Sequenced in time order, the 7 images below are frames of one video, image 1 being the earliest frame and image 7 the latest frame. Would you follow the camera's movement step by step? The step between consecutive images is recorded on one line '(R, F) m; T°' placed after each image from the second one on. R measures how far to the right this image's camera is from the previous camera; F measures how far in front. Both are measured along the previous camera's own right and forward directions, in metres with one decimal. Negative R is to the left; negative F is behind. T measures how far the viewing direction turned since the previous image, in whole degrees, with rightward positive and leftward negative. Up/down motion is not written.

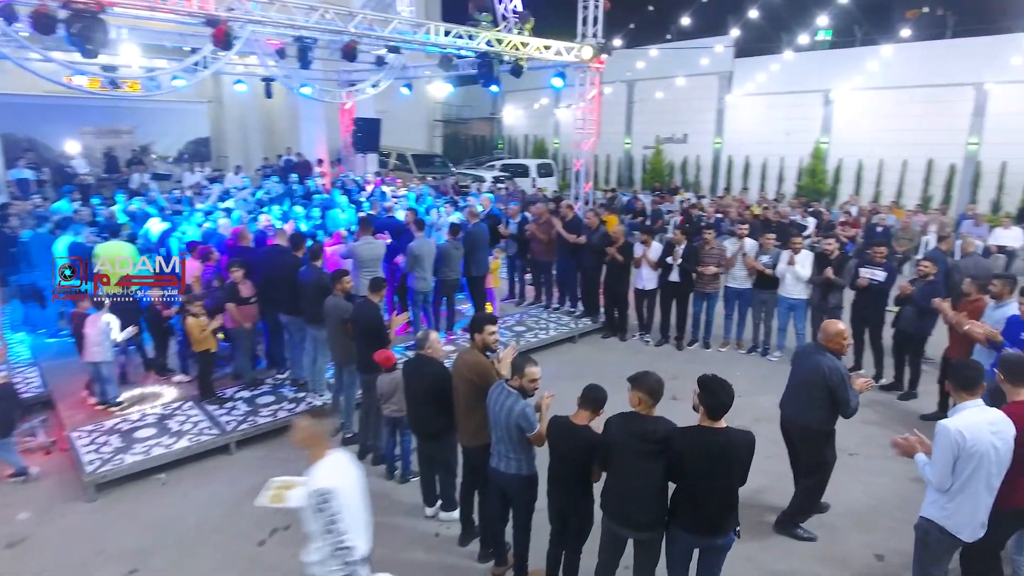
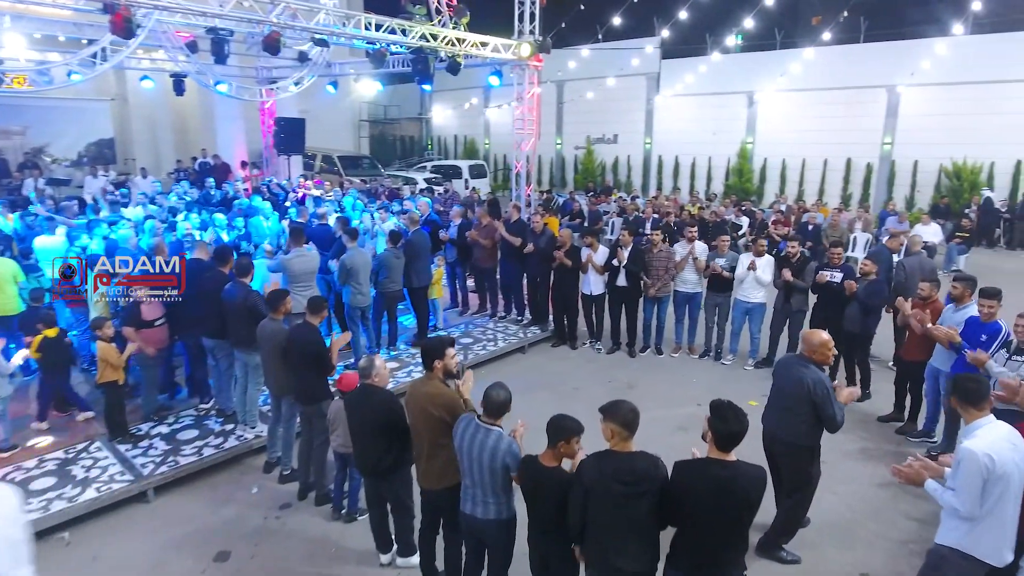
(-0.2, +0.4) m; +6°
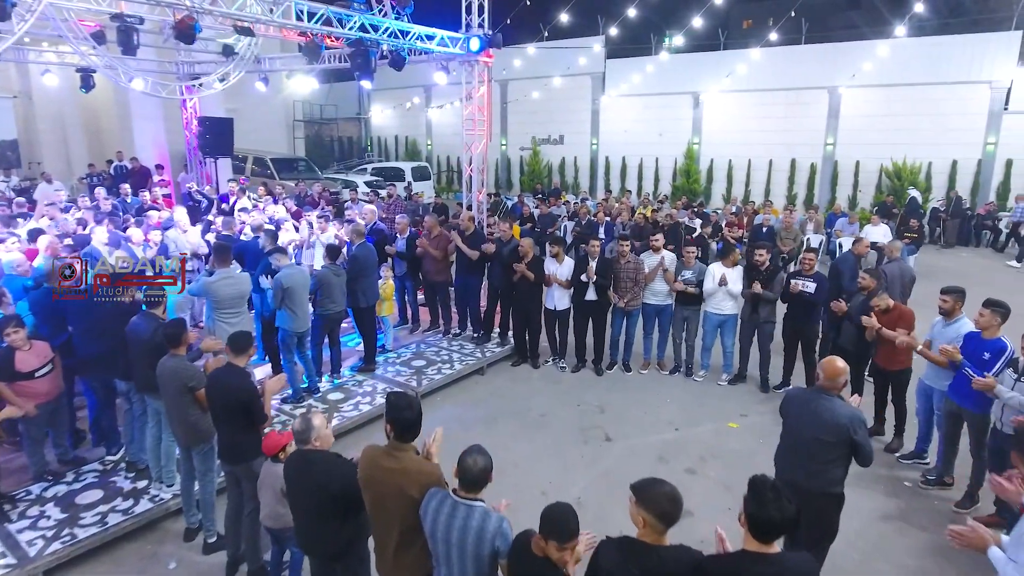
(-0.1, +0.6) m; +5°
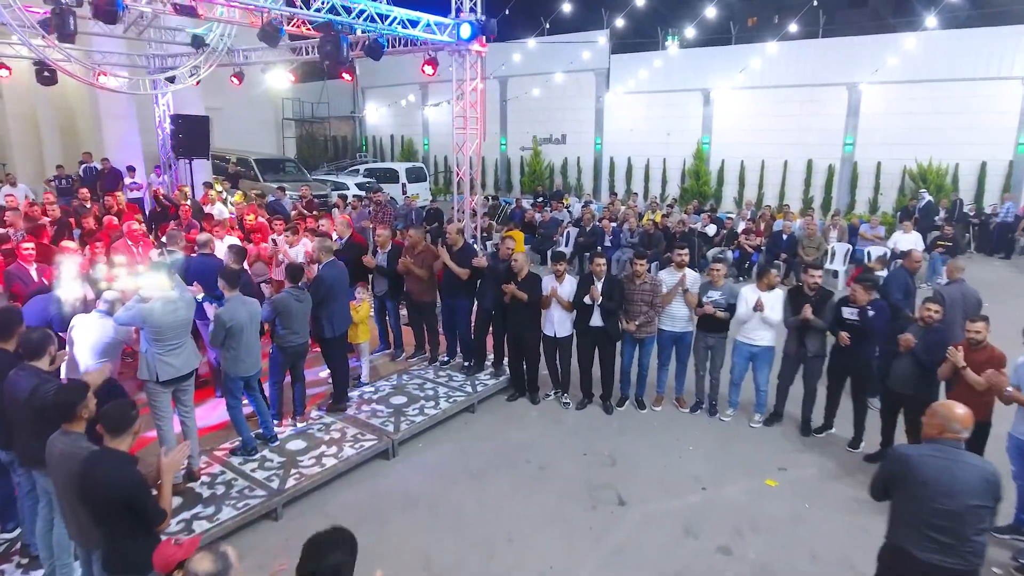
(+0.1, +0.9) m; 0°
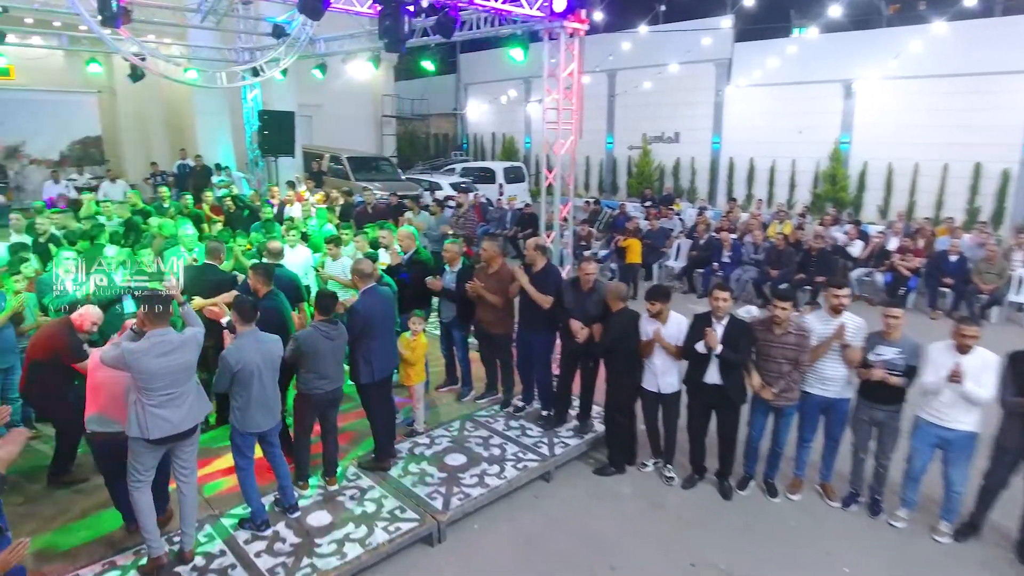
(+0.1, +1.3) m; -9°
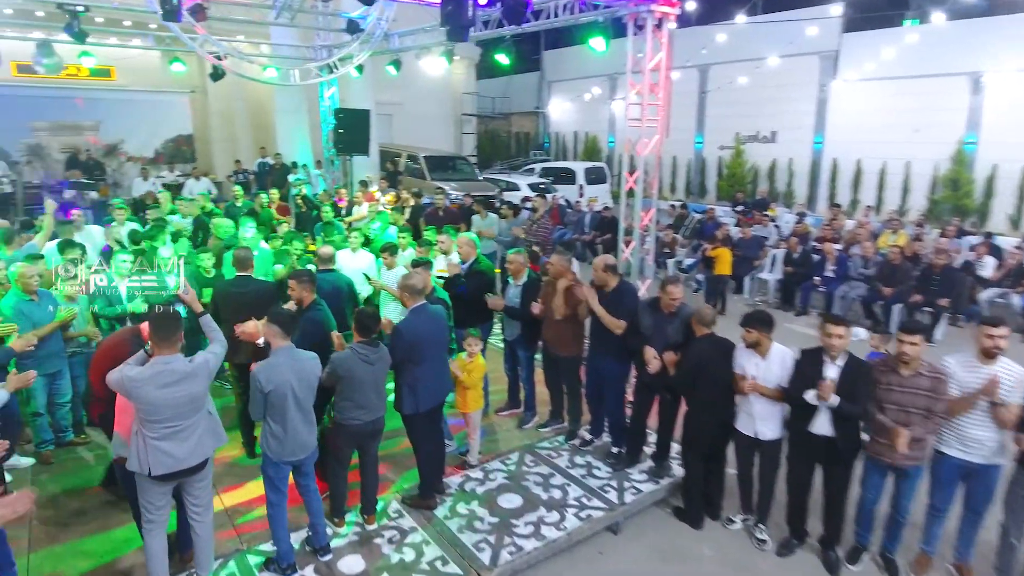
(+0.1, +0.6) m; -7°
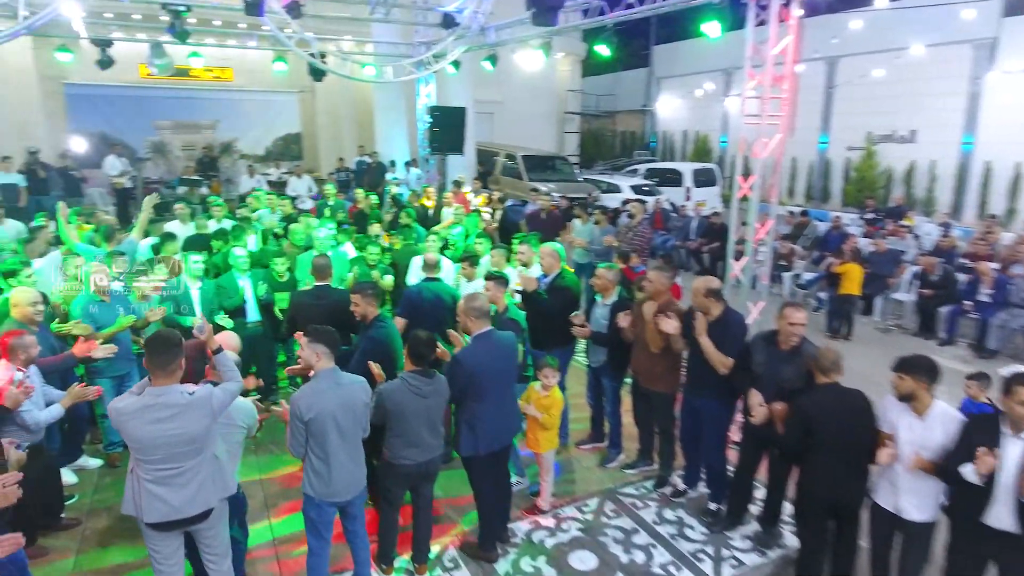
(+0.1, +0.6) m; -9°
